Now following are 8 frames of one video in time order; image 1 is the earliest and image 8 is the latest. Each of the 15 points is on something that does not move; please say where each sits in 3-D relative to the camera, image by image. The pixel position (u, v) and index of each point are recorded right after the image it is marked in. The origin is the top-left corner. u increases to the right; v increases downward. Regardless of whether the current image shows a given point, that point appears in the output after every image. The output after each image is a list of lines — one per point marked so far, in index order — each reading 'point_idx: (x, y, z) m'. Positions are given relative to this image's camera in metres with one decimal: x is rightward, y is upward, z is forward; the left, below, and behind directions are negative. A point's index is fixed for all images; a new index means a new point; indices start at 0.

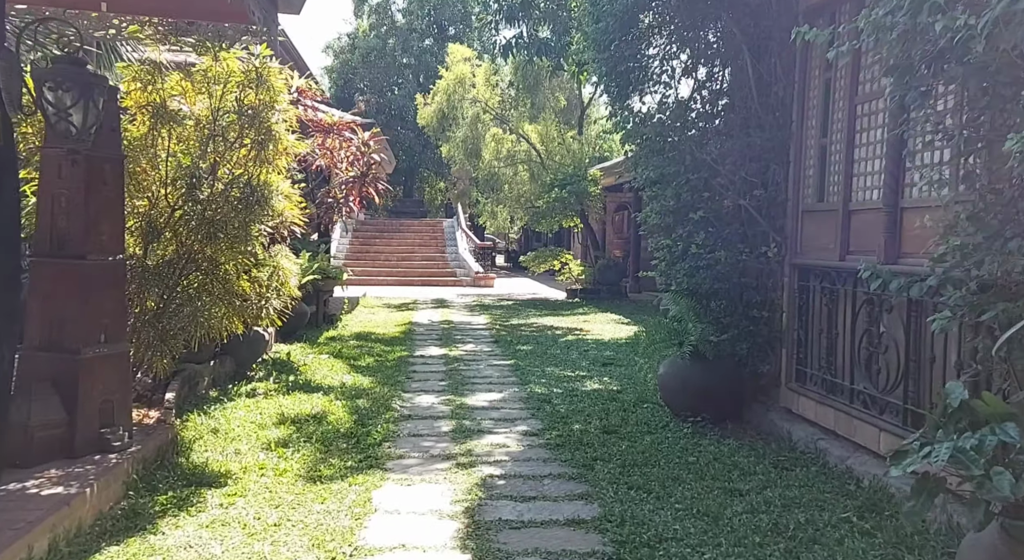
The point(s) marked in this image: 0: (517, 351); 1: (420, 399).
0: (0.0, -0.6, +7.1) m
1: (-0.6, -0.7, +5.0) m
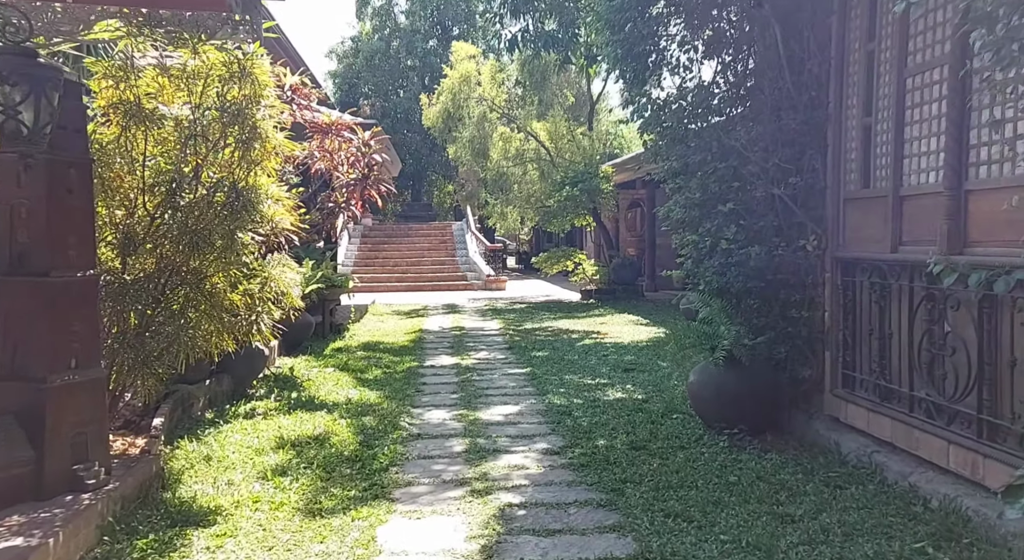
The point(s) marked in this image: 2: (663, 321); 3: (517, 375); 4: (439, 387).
0: (+0.2, -0.7, +6.7) m
1: (-0.5, -0.8, +4.6) m
2: (+1.8, -0.5, +9.5) m
3: (0.0, -0.7, +6.0) m
4: (-0.5, -0.7, +5.5) m
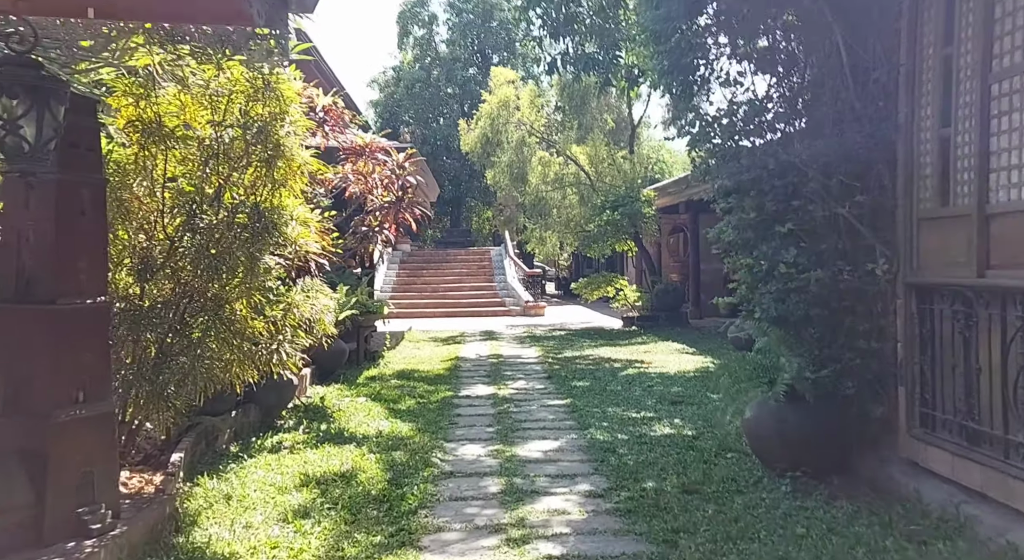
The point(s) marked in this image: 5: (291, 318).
0: (+0.5, -0.9, +6.4) m
1: (-0.3, -0.9, +4.4) m
2: (+2.2, -0.8, +9.1) m
3: (+0.3, -0.9, +5.7) m
4: (-0.3, -0.9, +5.2) m
5: (-1.0, -0.2, +3.7) m
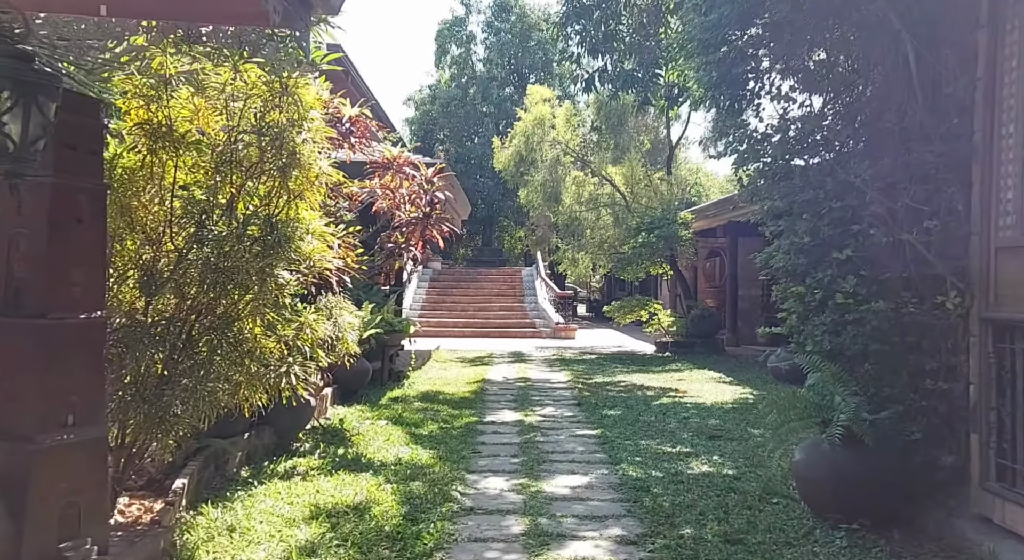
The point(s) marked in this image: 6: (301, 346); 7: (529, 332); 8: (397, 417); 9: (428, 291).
0: (+0.7, -1.1, +6.1) m
1: (-0.1, -1.0, +4.1) m
2: (+2.5, -1.1, +8.7) m
3: (+0.5, -1.1, +5.4) m
4: (-0.1, -1.0, +4.9) m
5: (-0.9, -0.2, +3.5) m
6: (-0.9, -0.3, +3.4) m
7: (+0.3, -1.0, +15.1) m
8: (-0.8, -1.0, +5.9) m
9: (-1.8, -0.2, +17.1) m
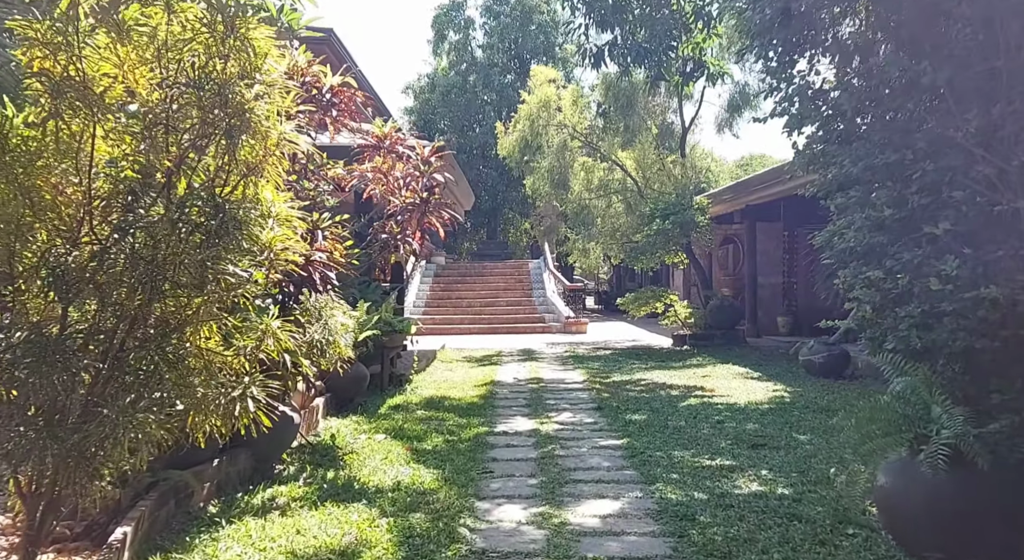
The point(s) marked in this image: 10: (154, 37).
0: (+0.8, -1.0, +5.5) m
1: (-0.1, -1.0, +3.4) m
2: (+2.7, -1.0, +8.0) m
3: (+0.6, -1.0, +4.7) m
4: (0.0, -1.0, +4.3) m
5: (-0.8, -0.2, +2.8) m
6: (-0.8, -0.3, +2.8) m
7: (+0.5, -0.8, +14.4) m
8: (-0.8, -1.0, +5.3) m
9: (-1.6, -0.1, +16.5) m
10: (-1.1, +0.7, +2.4) m
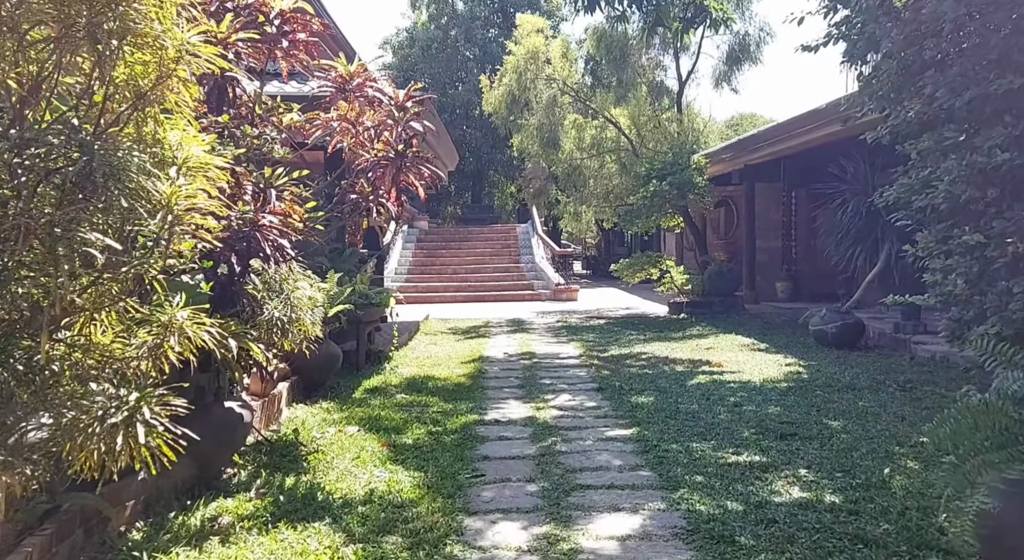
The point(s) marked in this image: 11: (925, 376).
0: (+0.7, -0.8, +4.8) m
1: (-0.1, -0.9, +2.8) m
2: (+2.6, -0.6, +7.4) m
3: (+0.5, -0.8, +4.1) m
4: (0.0, -0.8, +3.7) m
5: (-0.8, -0.2, +2.1) m
6: (-0.9, -0.2, +2.1) m
7: (+0.2, -0.2, +13.8) m
8: (-0.8, -0.8, +4.6) m
9: (-1.9, +0.5, +15.8) m
10: (-1.1, +0.8, +1.6) m
11: (+2.9, -0.7, +5.6) m
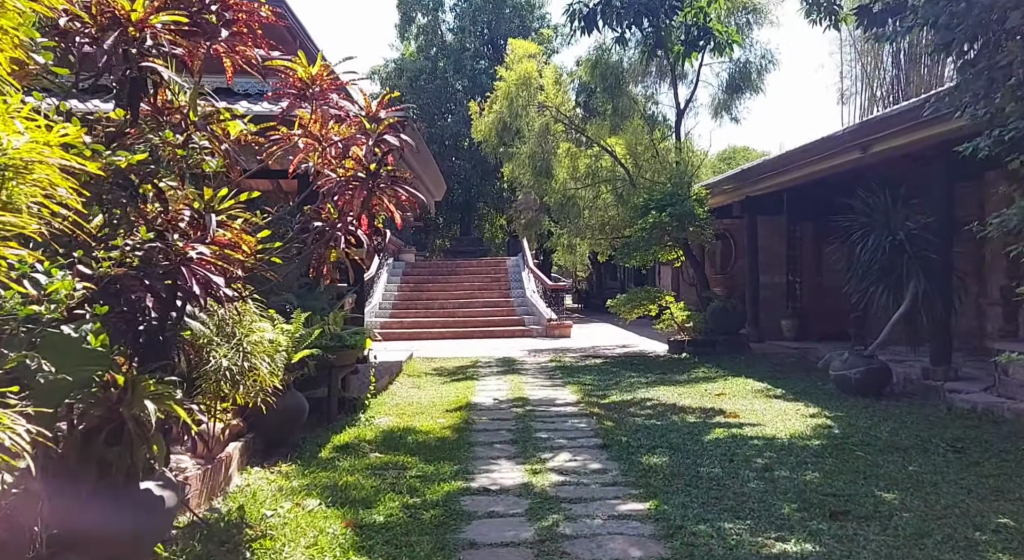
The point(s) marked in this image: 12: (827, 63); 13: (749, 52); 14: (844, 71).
0: (+0.7, -1.0, +4.1) m
1: (-0.1, -1.0, +2.1) m
2: (+2.5, -1.0, +6.8) m
3: (+0.5, -1.0, +3.4) m
4: (-0.1, -1.0, +2.9) m
5: (-0.8, -0.3, +1.4) m
6: (-0.9, -0.3, +1.4) m
7: (+0.1, -0.8, +13.1) m
8: (-0.8, -1.0, +3.9) m
9: (-2.1, -0.1, +15.1) m
10: (-1.0, +0.7, +0.9) m
11: (+2.8, -0.9, +4.9) m
12: (+6.6, +4.6, +16.9) m
13: (+3.3, +3.2, +11.2) m
14: (+6.8, +4.3, +16.5) m
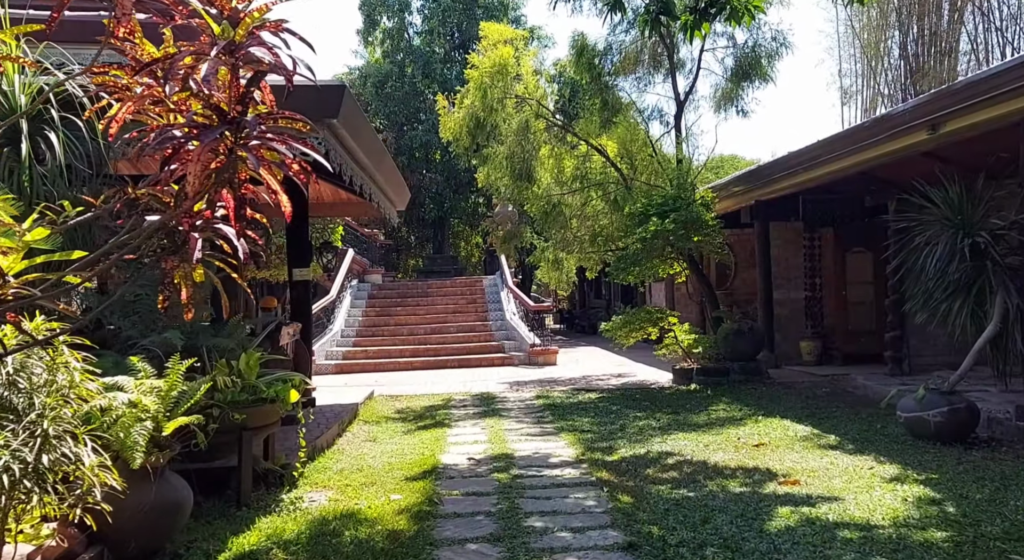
0: (+0.7, -1.1, +2.6) m
1: (-0.1, -1.1, +0.5) m
2: (+2.3, -1.1, +5.3) m
3: (+0.5, -1.1, +1.8) m
4: (-0.1, -1.1, +1.4) m
5: (-0.8, -0.3, -0.1) m
6: (-0.8, -0.3, -0.1) m
7: (-0.2, -1.1, +11.5) m
8: (-0.9, -1.1, +2.3) m
9: (-2.5, -0.5, +13.5) m
10: (-1.0, +0.7, -0.6) m
11: (+2.7, -1.0, +3.4) m
12: (+6.1, +4.3, +15.7) m
13: (+3.0, +3.0, +9.8) m
14: (+6.3, +4.0, +15.3) m
